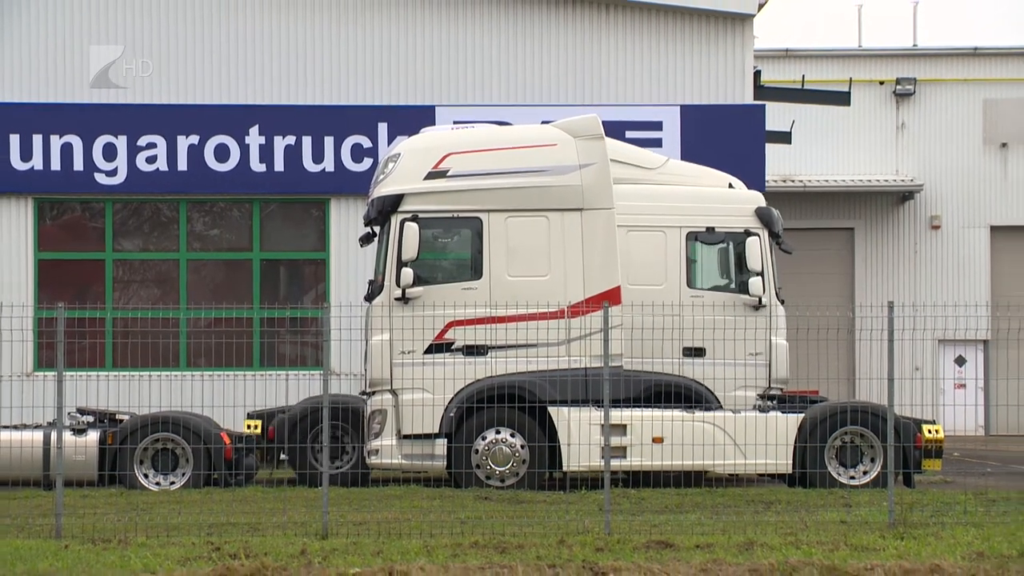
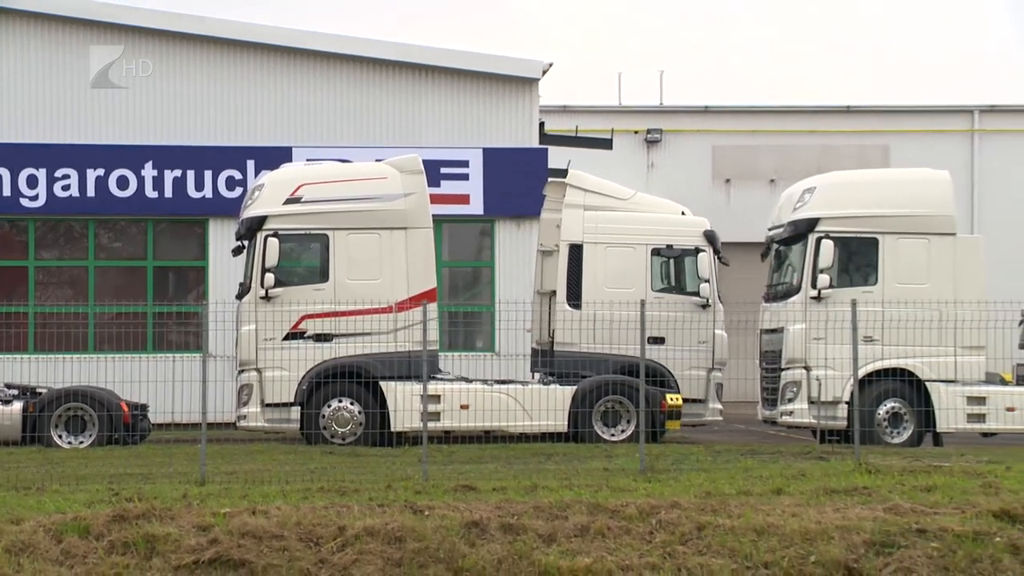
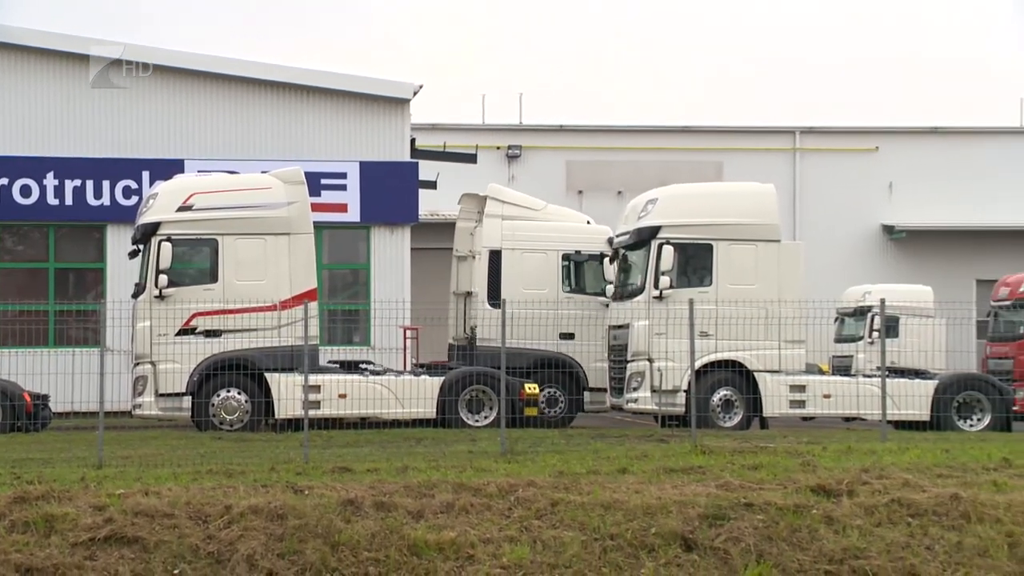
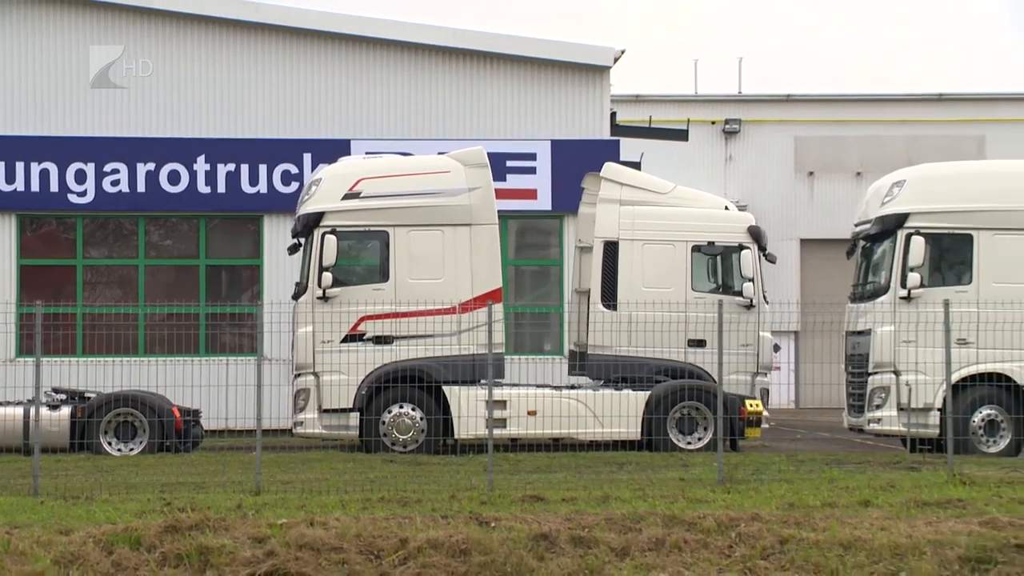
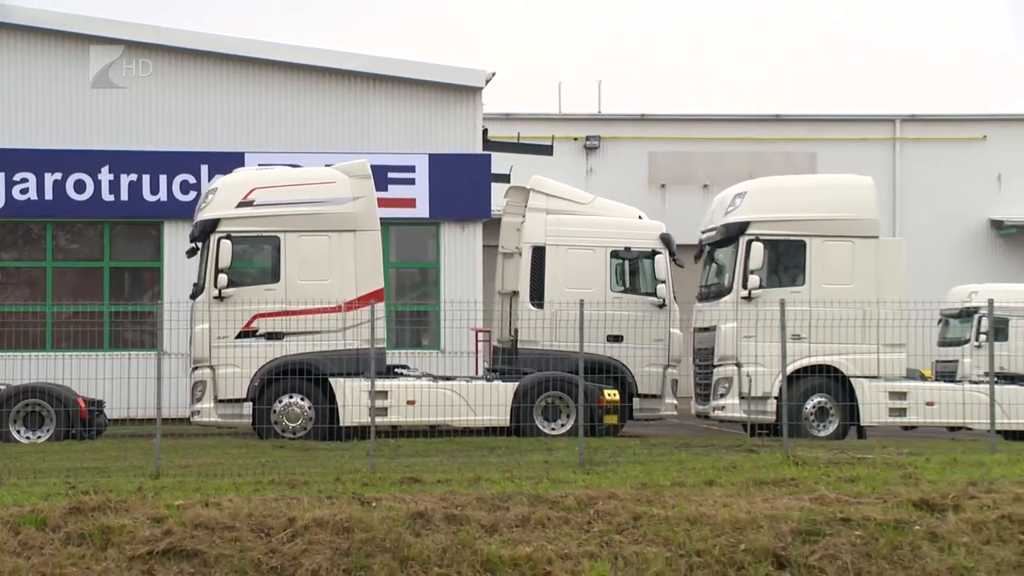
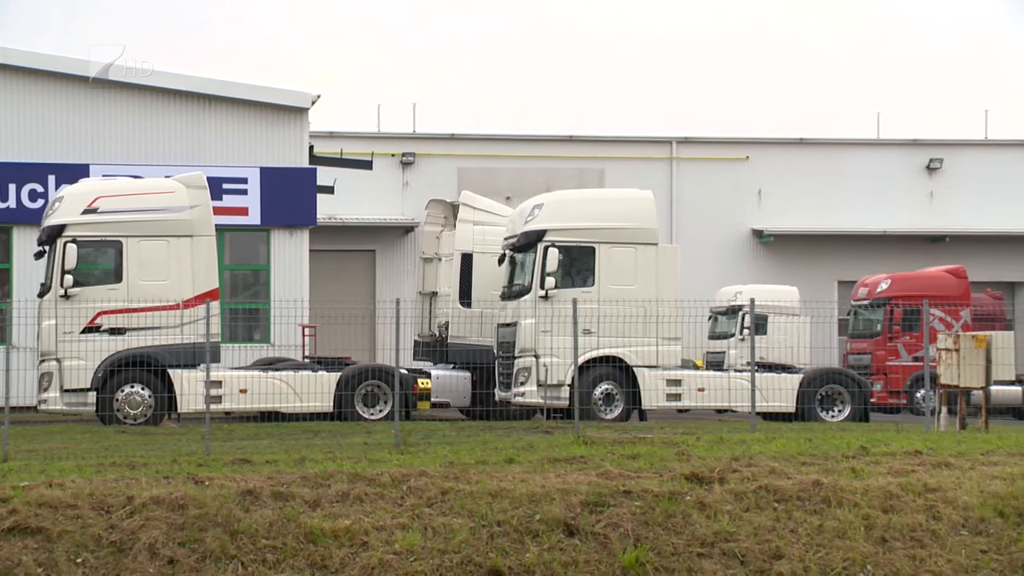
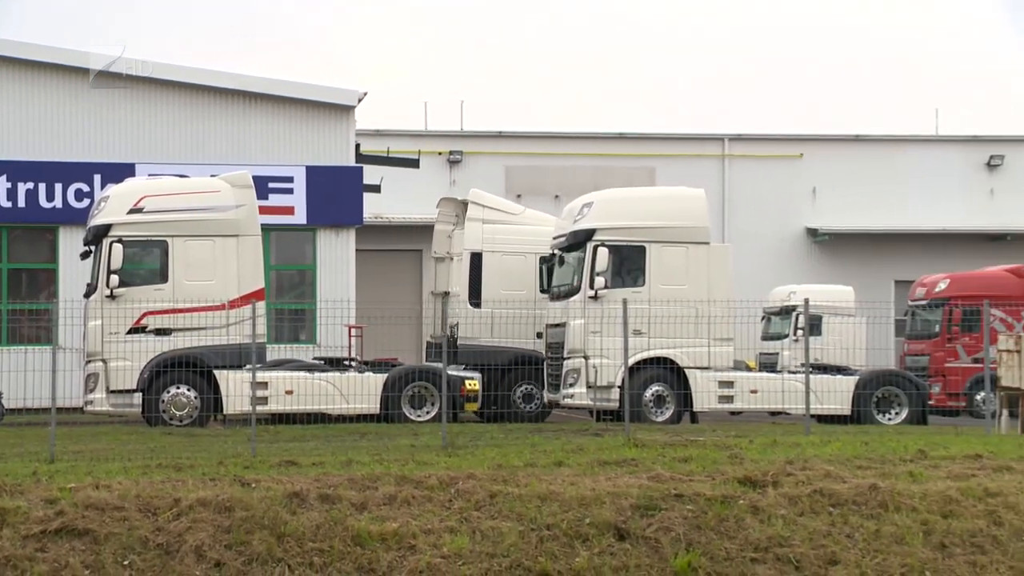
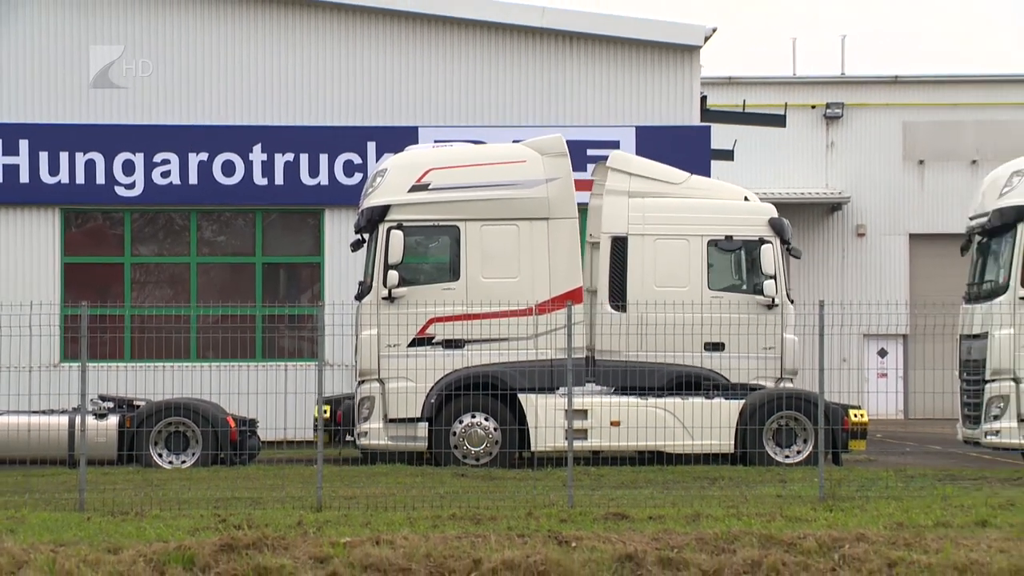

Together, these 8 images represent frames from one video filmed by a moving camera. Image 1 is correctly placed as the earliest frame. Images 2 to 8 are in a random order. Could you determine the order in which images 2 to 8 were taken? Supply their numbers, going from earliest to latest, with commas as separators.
8, 4, 2, 5, 3, 7, 6
